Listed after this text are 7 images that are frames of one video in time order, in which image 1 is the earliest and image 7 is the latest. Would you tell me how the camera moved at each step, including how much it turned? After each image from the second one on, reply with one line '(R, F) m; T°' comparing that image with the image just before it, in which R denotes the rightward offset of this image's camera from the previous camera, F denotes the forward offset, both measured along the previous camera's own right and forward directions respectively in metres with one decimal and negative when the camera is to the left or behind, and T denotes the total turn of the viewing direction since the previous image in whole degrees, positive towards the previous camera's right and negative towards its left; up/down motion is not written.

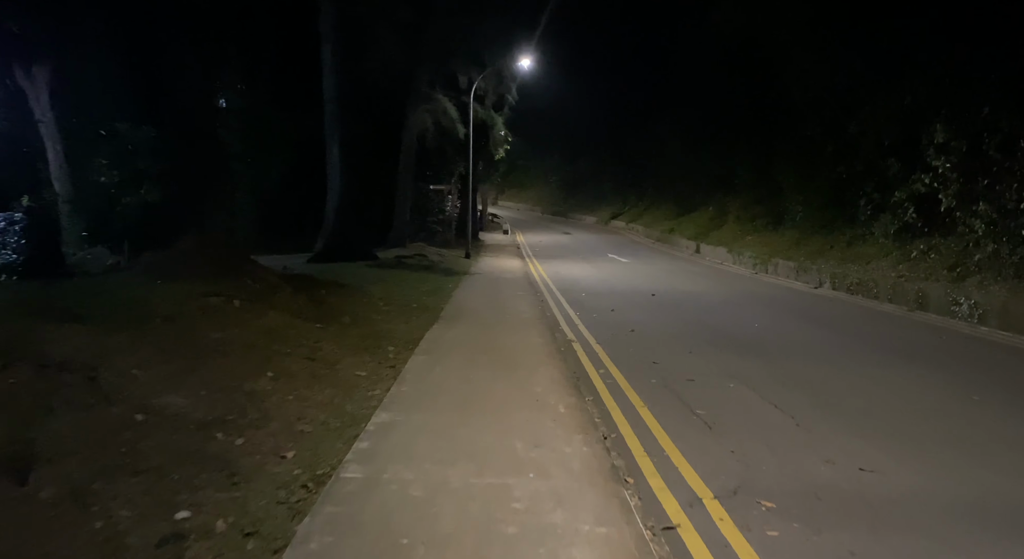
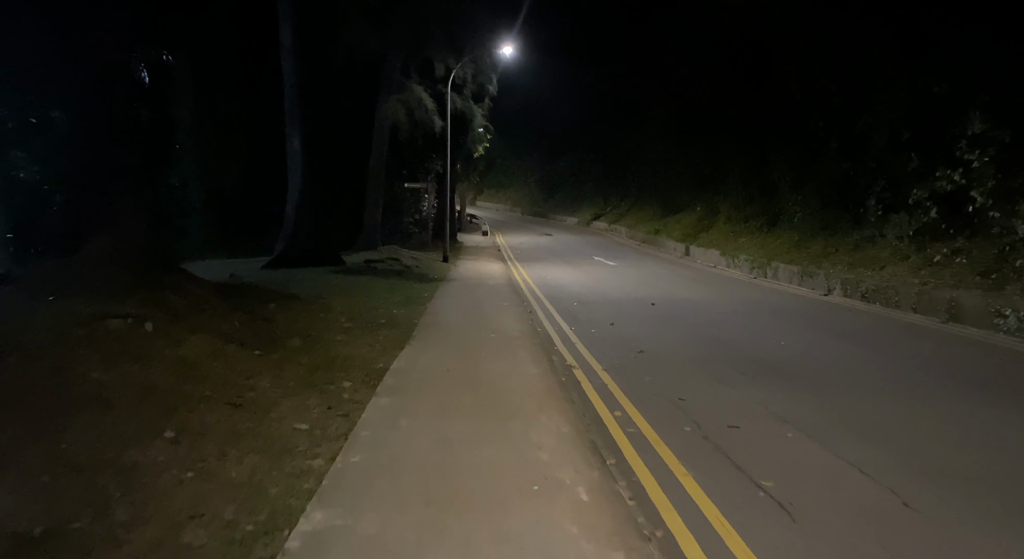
(-0.1, +2.0) m; +2°
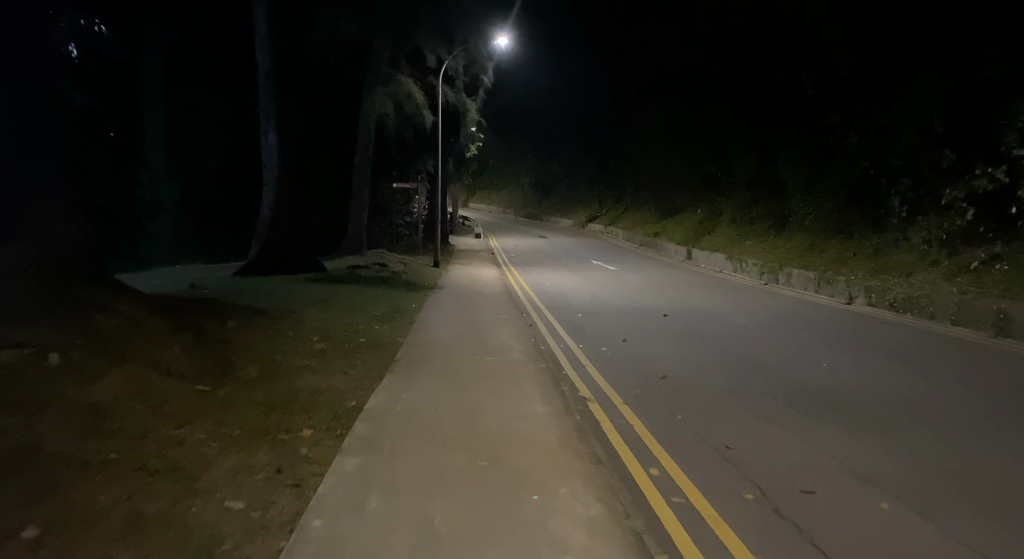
(-0.1, +1.6) m; +1°
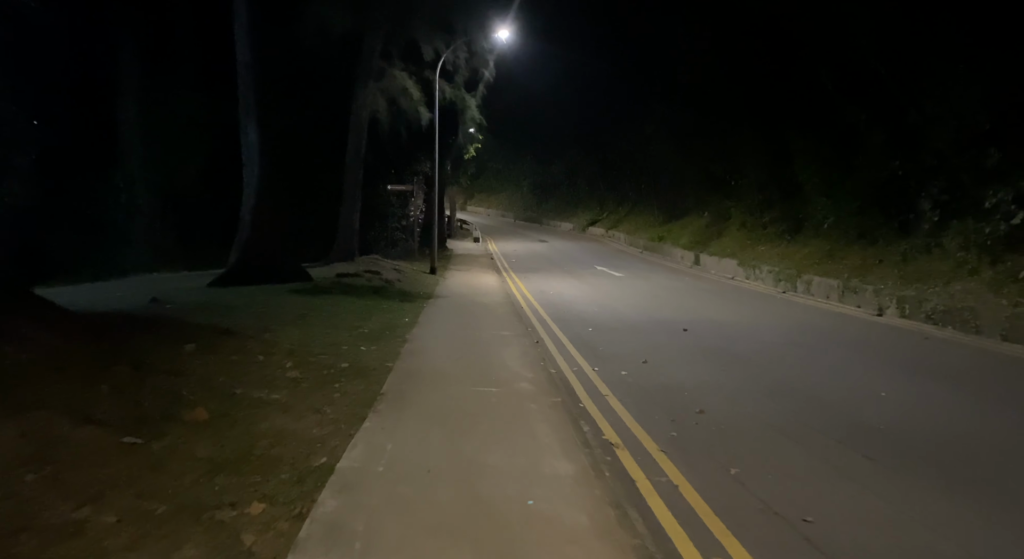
(-0.1, +1.4) m; 0°
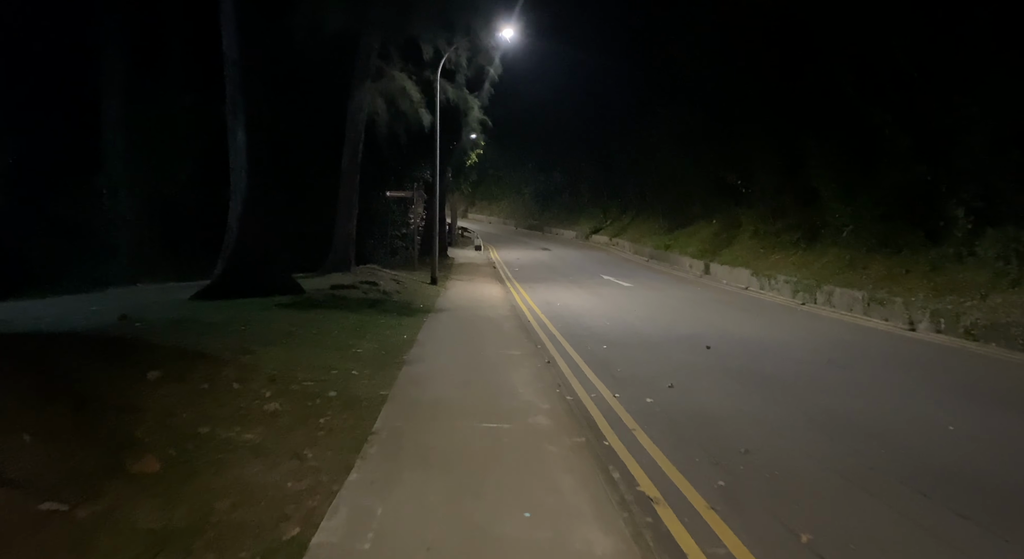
(-0.1, +1.1) m; 0°
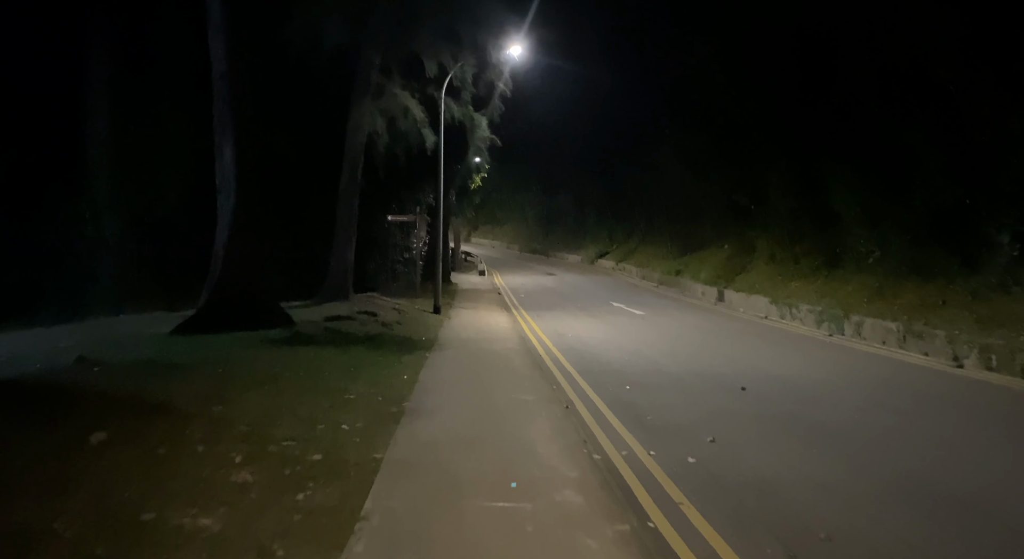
(-0.2, +1.2) m; 0°
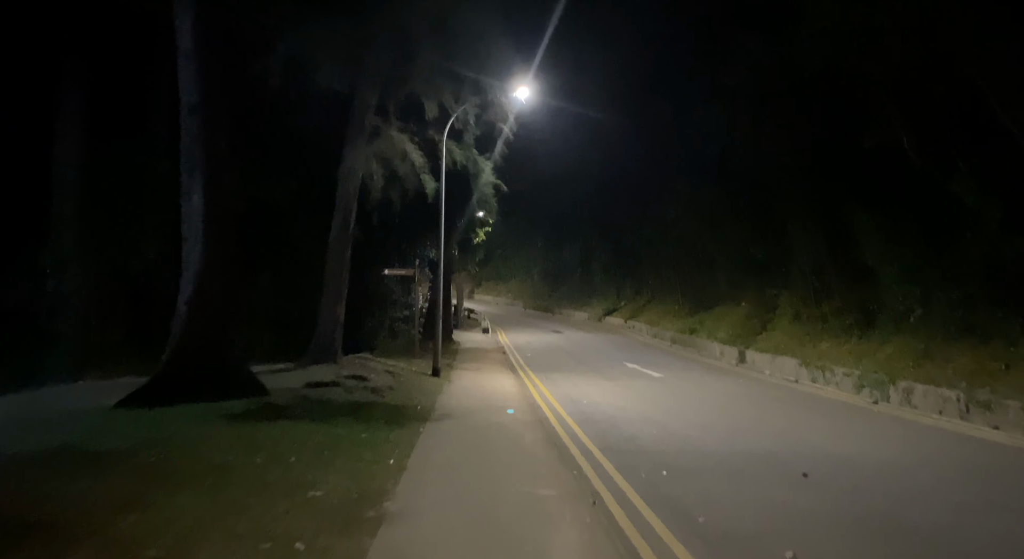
(-0.1, +1.8) m; 0°
